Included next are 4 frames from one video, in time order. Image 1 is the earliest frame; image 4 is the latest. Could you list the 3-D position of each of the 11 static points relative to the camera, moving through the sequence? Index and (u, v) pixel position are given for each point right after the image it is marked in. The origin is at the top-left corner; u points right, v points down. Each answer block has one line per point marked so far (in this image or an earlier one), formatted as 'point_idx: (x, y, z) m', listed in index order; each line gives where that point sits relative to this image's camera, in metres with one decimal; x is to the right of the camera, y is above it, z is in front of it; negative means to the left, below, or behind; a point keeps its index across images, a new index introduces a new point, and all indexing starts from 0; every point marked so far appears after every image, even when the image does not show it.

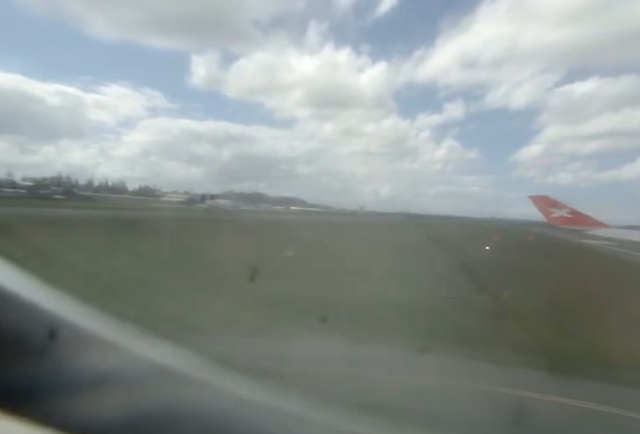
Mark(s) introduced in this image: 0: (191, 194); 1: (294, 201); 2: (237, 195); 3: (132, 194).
0: (-3.5, +0.6, +11.4) m
1: (-0.7, +0.5, +12.4) m
2: (-2.2, +0.6, +12.0) m
3: (-4.9, +0.6, +11.2) m
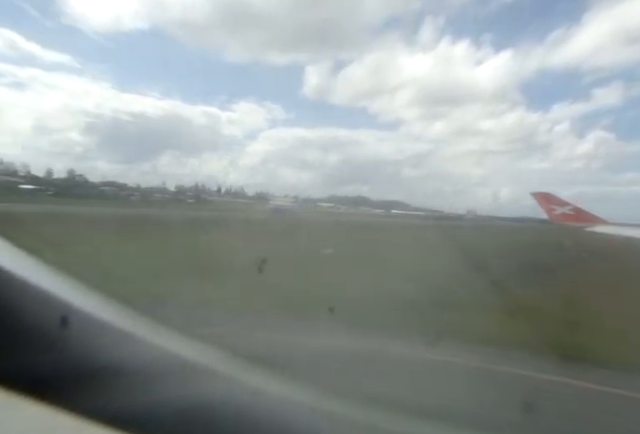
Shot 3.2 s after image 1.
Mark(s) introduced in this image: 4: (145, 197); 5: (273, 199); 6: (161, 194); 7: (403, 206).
0: (-0.7, +0.6, +12.7) m
1: (+2.2, +0.4, +12.6) m
2: (+0.6, +0.5, +12.7) m
3: (-2.2, +0.6, +13.0) m
4: (-5.3, +0.7, +12.9) m
5: (-1.4, +0.6, +12.9) m
6: (-4.7, +0.7, +12.6) m
7: (+2.4, +0.4, +12.8) m
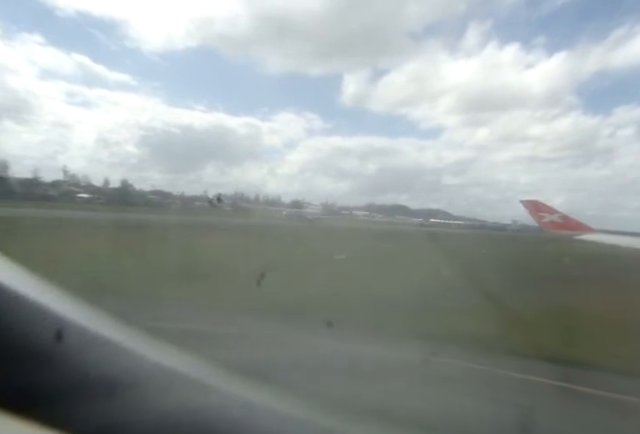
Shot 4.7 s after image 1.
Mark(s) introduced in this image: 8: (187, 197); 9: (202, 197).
0: (+0.3, +0.3, +12.6) m
1: (+3.2, +0.1, +12.1) m
2: (+1.6, +0.3, +12.4) m
3: (-1.1, +0.4, +13.0) m
4: (-4.2, +0.4, +13.4) m
5: (-0.4, +0.3, +12.9) m
6: (-3.6, +0.5, +13.0) m
7: (+3.5, +0.1, +12.3) m
8: (-4.1, +0.6, +13.2) m
9: (-3.6, +0.6, +12.9) m
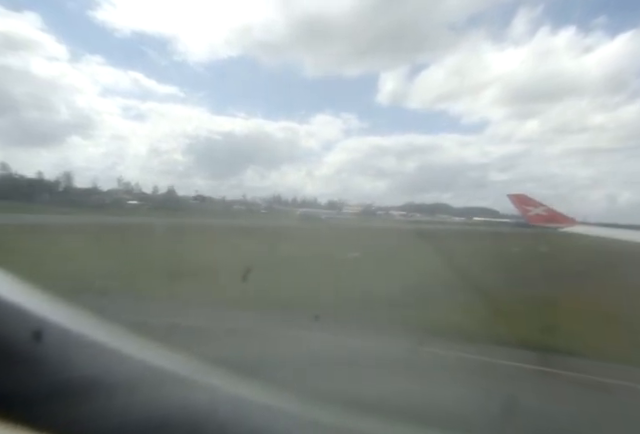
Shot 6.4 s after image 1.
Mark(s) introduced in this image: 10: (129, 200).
0: (+1.3, +0.3, +12.2) m
1: (+4.1, +0.2, +11.3) m
2: (+2.7, +0.3, +11.9) m
3: (0.0, +0.3, +12.8) m
4: (-3.0, +0.3, +13.6) m
5: (+0.7, +0.3, +12.6) m
6: (-2.5, +0.4, +13.2) m
7: (+4.4, +0.1, +11.5) m
8: (-3.0, +0.5, +13.4) m
9: (-2.5, +0.5, +13.0) m
10: (-6.4, +0.6, +13.9) m
